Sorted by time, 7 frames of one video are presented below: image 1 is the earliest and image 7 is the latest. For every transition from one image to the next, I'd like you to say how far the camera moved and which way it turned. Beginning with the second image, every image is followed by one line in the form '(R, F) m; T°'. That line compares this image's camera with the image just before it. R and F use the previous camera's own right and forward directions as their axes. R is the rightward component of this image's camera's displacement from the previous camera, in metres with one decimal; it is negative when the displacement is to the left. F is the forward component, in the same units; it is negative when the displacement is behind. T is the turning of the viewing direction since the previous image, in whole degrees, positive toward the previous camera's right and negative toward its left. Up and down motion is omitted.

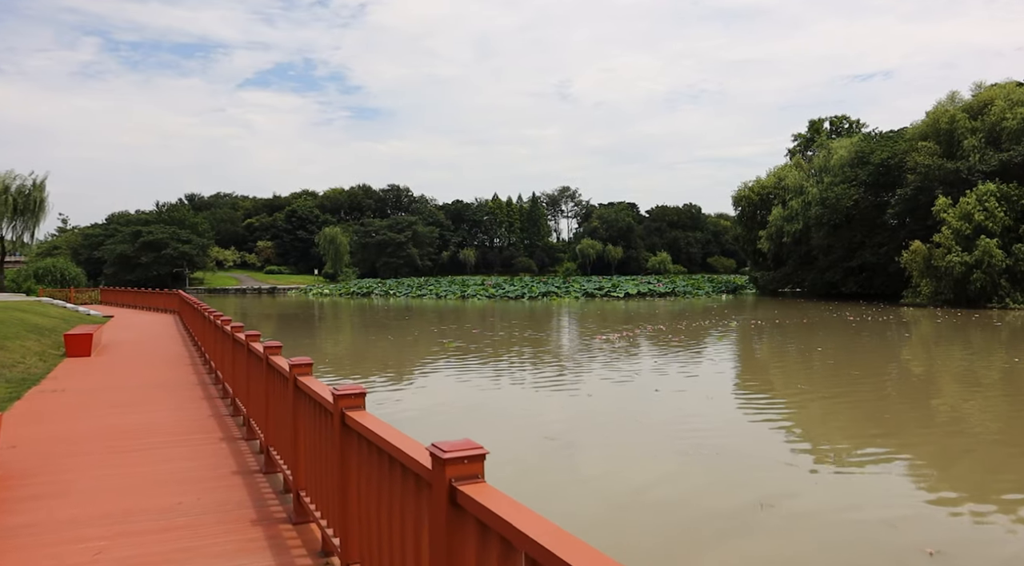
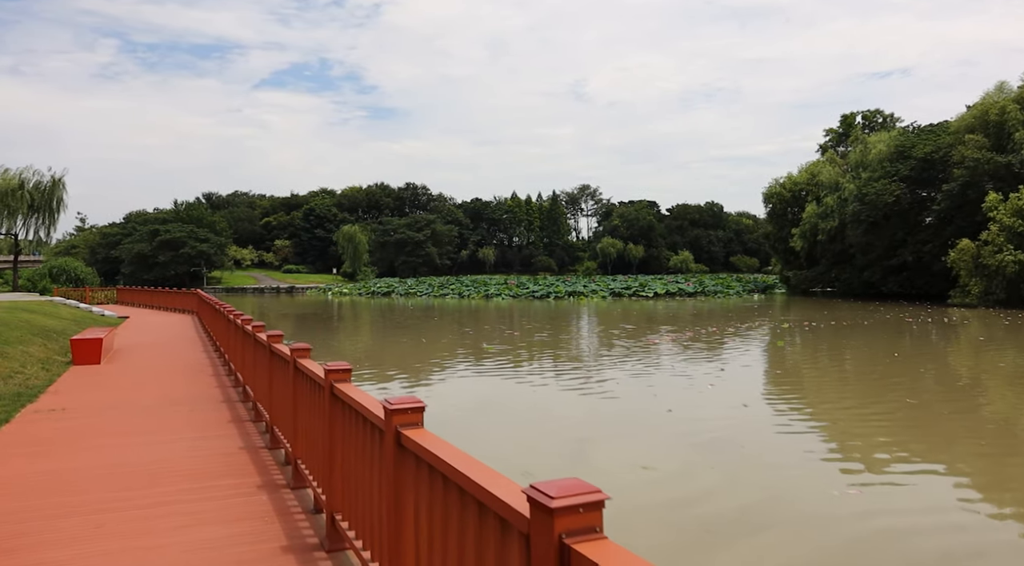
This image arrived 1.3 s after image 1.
(-0.3, +0.6) m; -1°
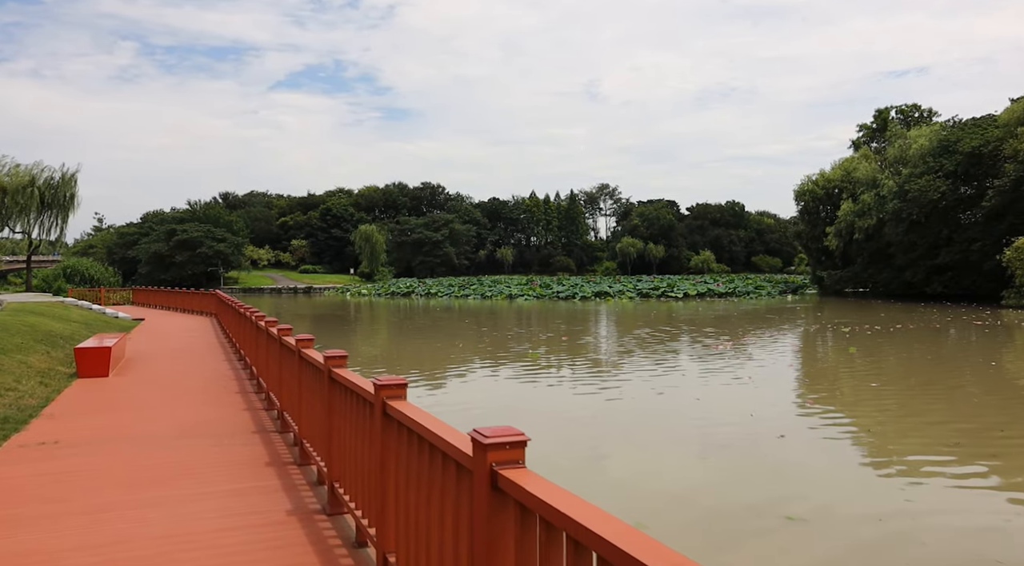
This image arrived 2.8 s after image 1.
(-0.3, +0.6) m; -1°
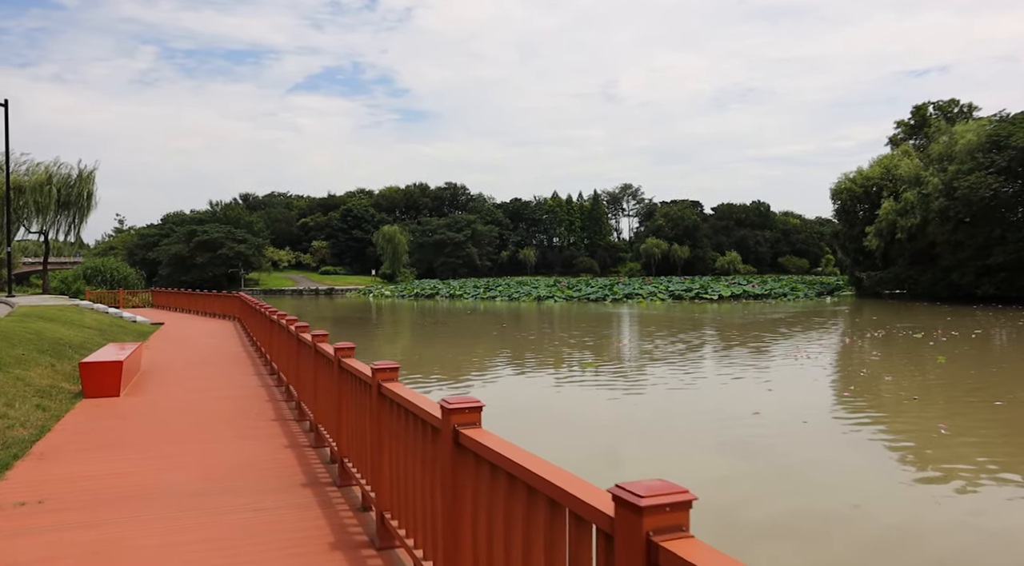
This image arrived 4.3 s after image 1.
(-0.3, +0.6) m; -1°
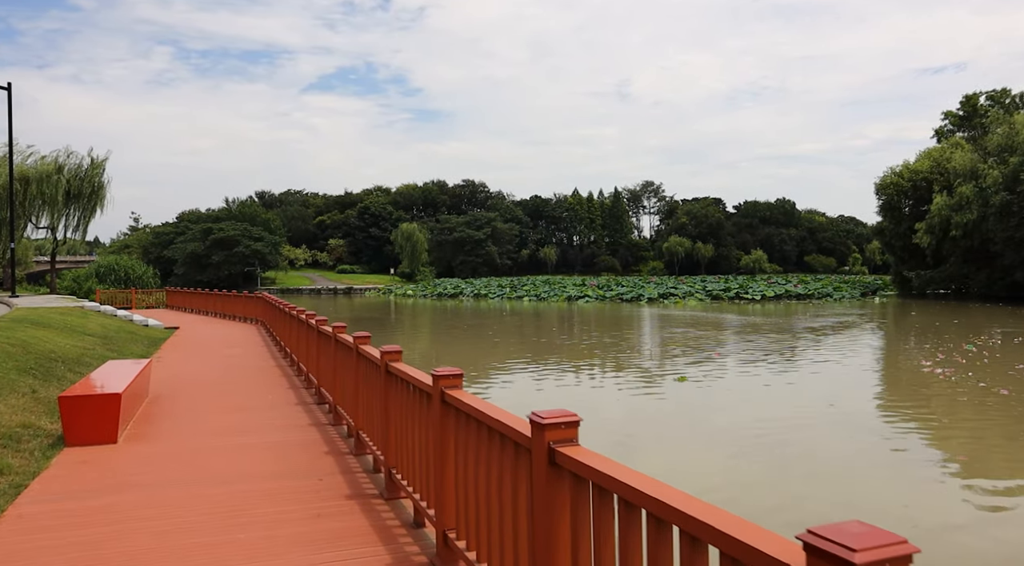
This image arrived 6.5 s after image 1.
(-0.4, +0.9) m; -1°
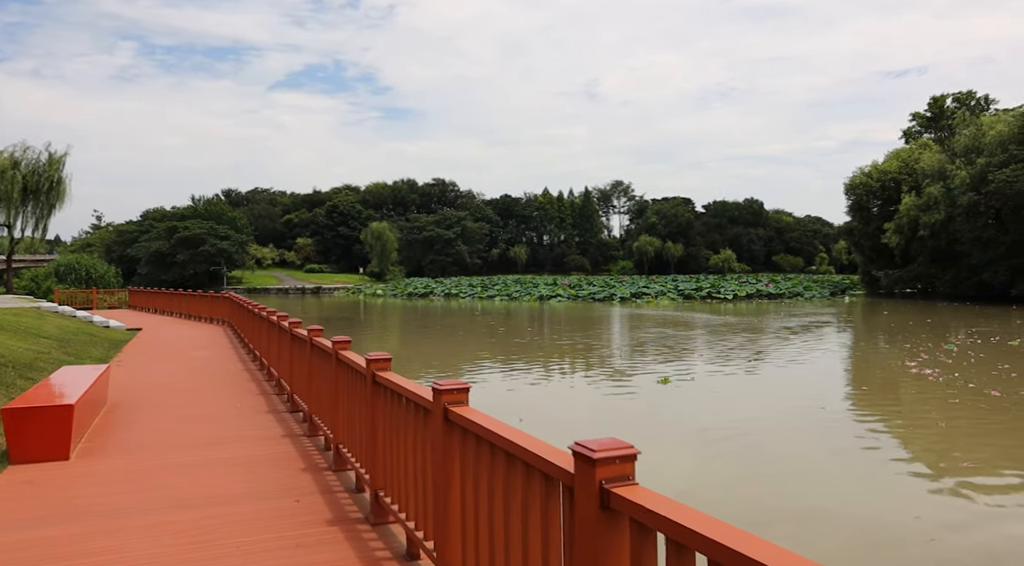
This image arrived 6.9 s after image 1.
(-0.1, +0.2) m; +2°
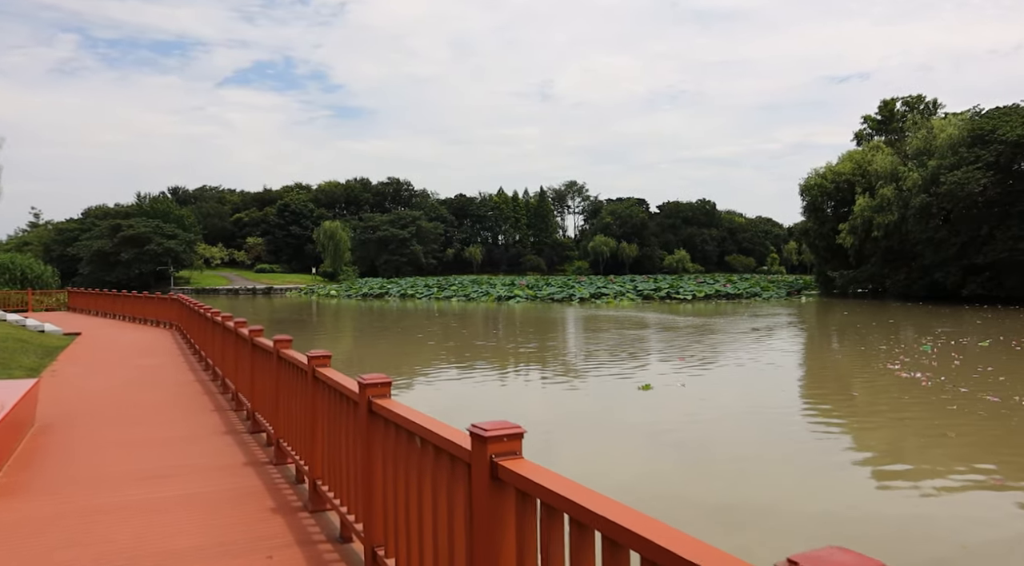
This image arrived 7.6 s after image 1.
(-0.1, +0.3) m; +4°
